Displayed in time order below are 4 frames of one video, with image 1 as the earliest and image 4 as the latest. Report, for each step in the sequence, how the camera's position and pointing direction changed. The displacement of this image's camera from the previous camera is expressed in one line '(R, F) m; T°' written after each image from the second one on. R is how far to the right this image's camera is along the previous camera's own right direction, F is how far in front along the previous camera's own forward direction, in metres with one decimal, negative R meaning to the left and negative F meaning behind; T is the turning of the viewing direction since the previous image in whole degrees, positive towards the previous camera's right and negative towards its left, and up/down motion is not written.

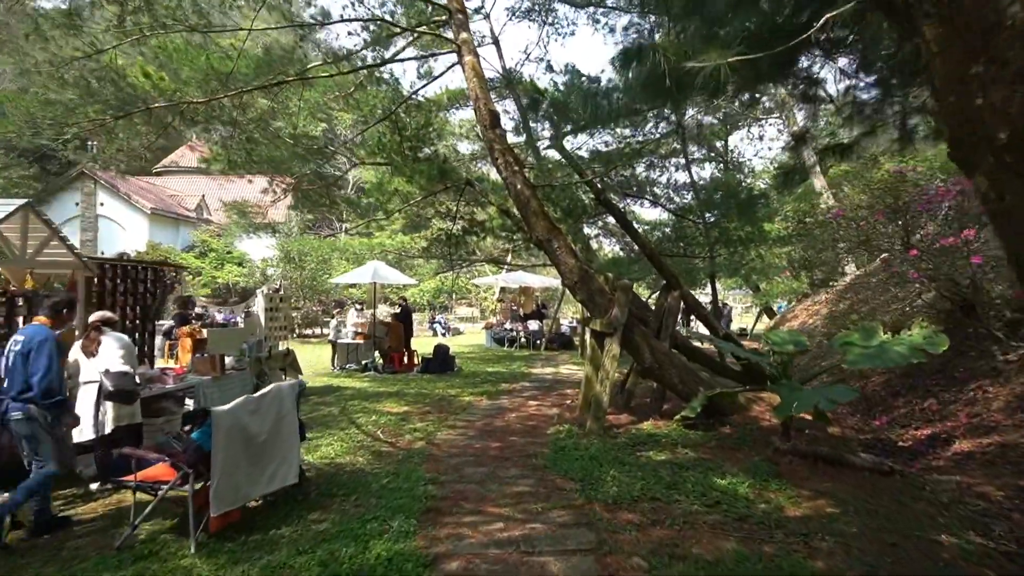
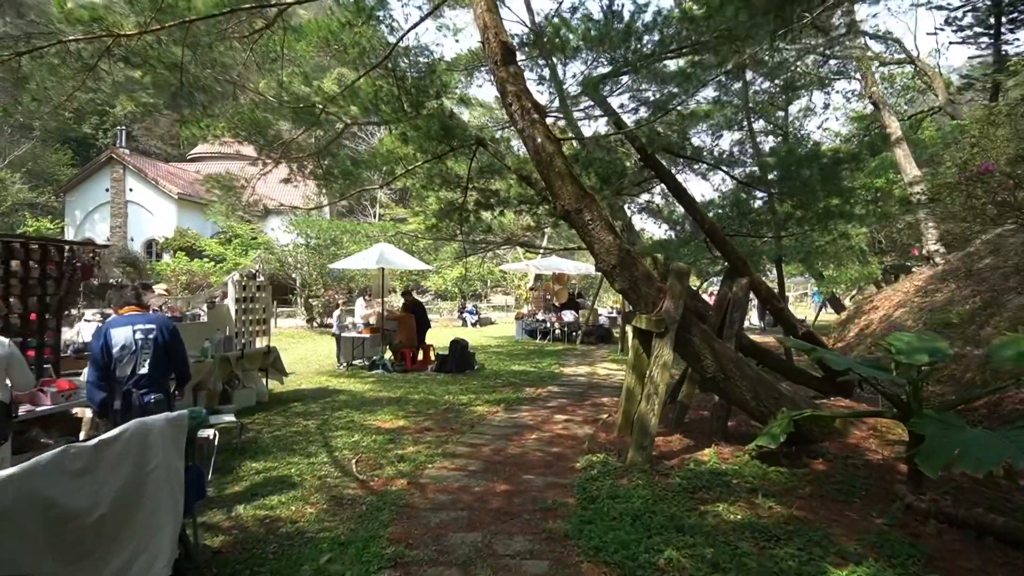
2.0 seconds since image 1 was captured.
(+0.2, +1.6) m; -4°
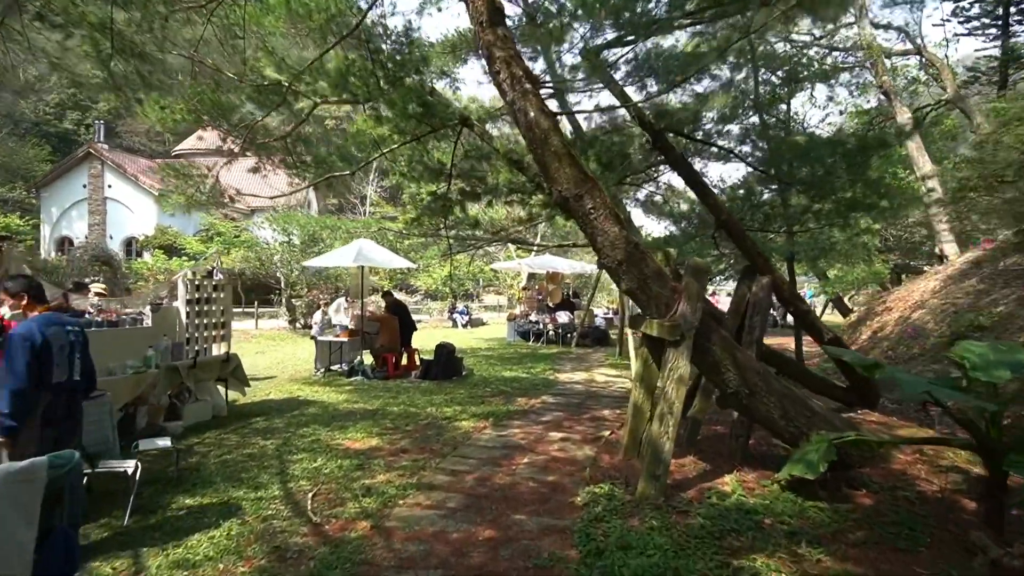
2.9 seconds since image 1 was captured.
(0.0, +0.8) m; +1°
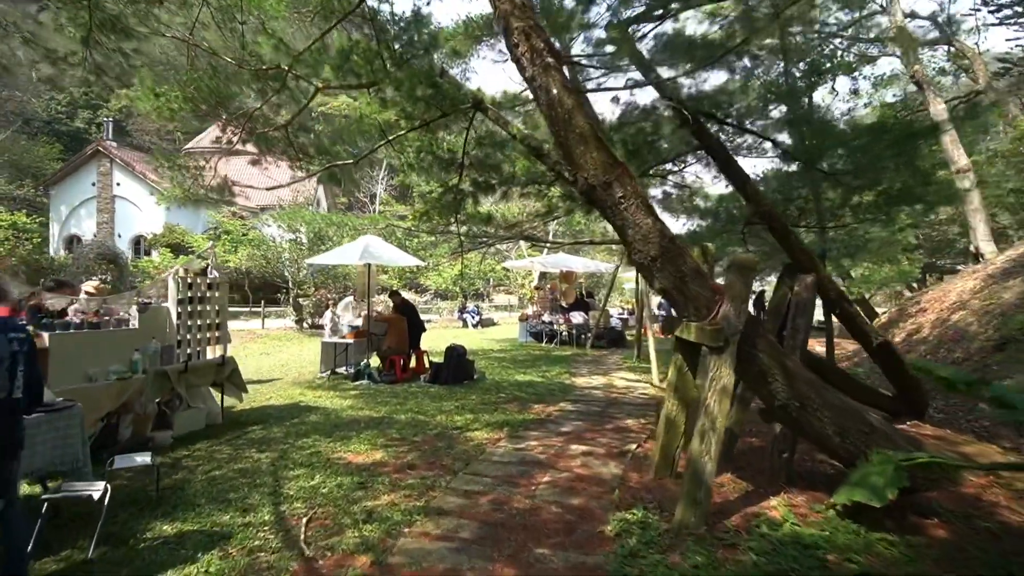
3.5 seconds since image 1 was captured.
(-0.1, +0.5) m; -1°
